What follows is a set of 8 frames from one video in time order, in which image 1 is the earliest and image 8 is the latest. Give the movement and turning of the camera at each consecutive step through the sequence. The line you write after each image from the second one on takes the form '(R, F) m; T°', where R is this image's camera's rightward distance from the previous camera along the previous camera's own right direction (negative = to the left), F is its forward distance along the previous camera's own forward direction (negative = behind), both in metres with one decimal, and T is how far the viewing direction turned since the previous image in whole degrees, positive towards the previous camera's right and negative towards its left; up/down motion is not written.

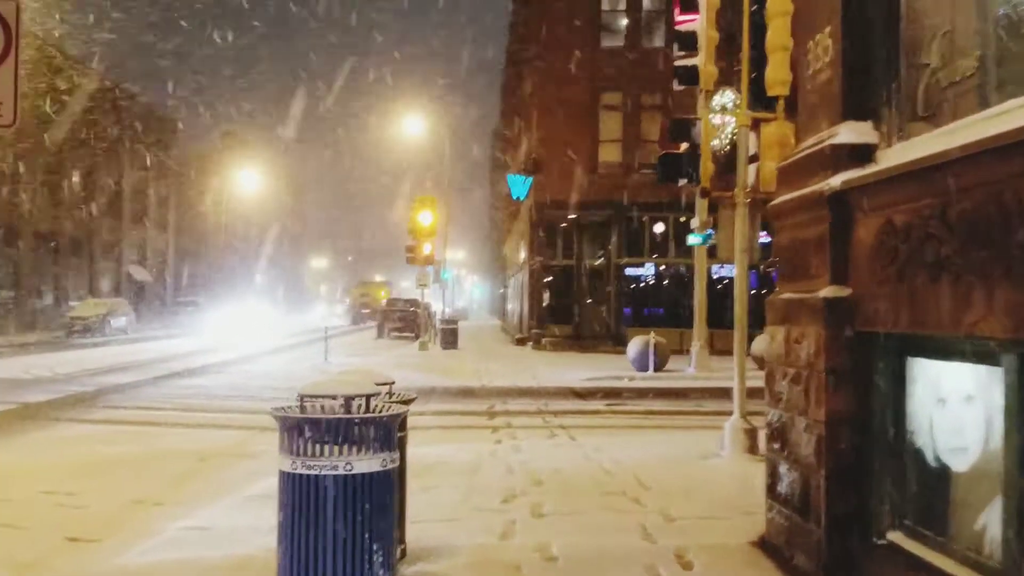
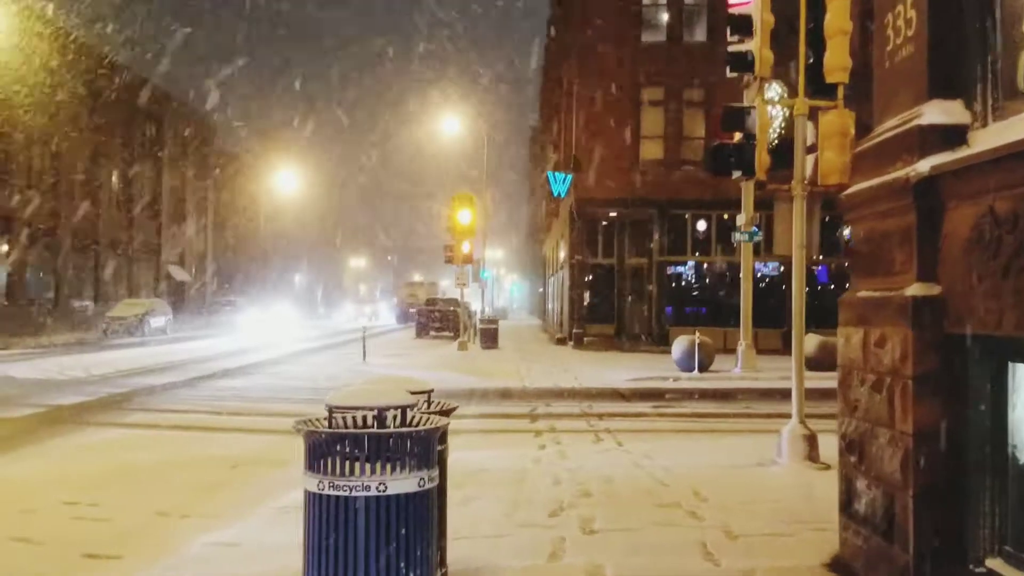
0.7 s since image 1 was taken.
(-0.1, +0.5) m; -2°
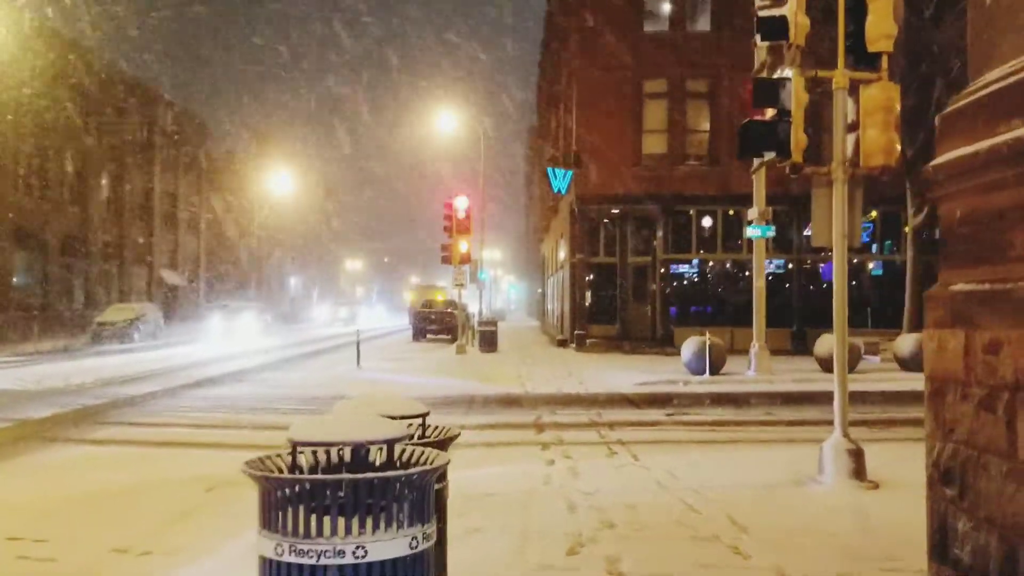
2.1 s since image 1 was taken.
(-0.1, +1.1) m; 0°
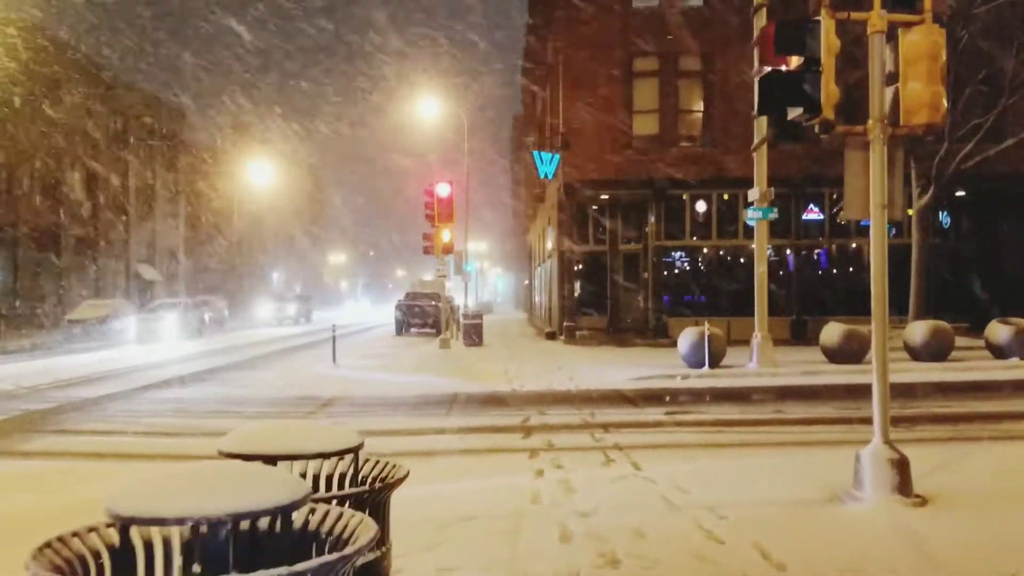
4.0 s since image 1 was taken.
(+0.1, +1.4) m; +1°
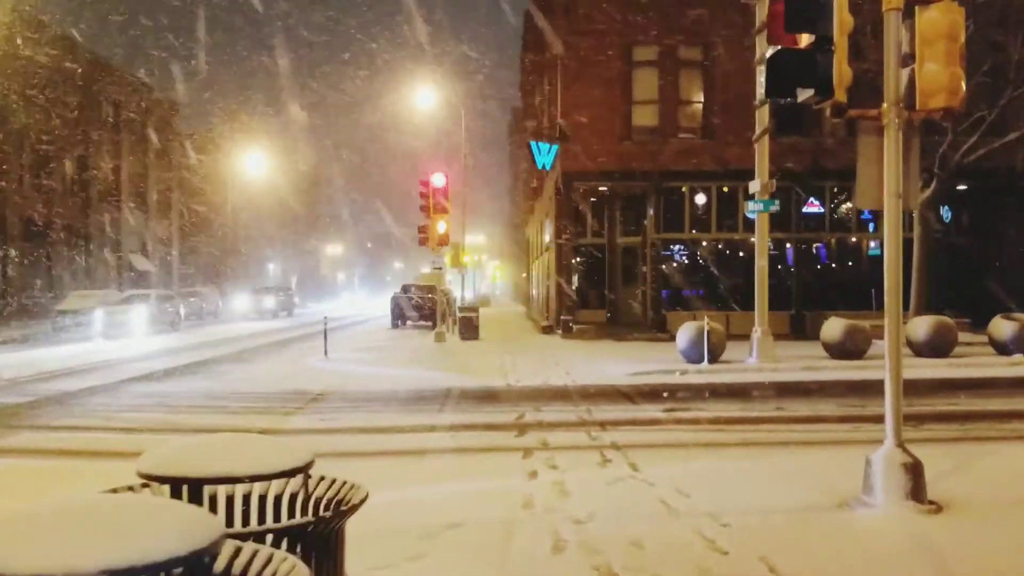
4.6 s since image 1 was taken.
(+0.1, +0.4) m; 0°
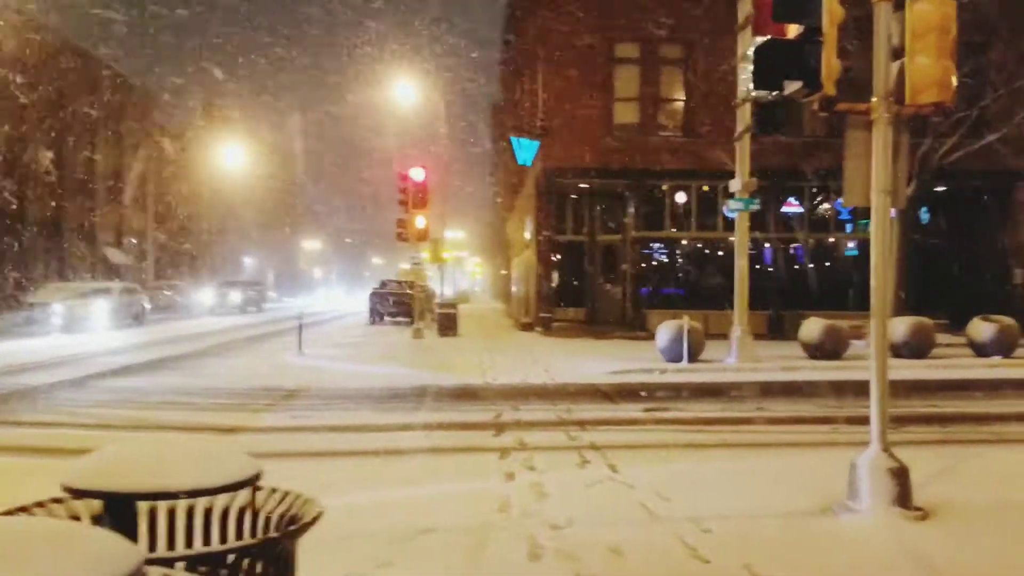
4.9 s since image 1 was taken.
(0.0, +0.3) m; +1°
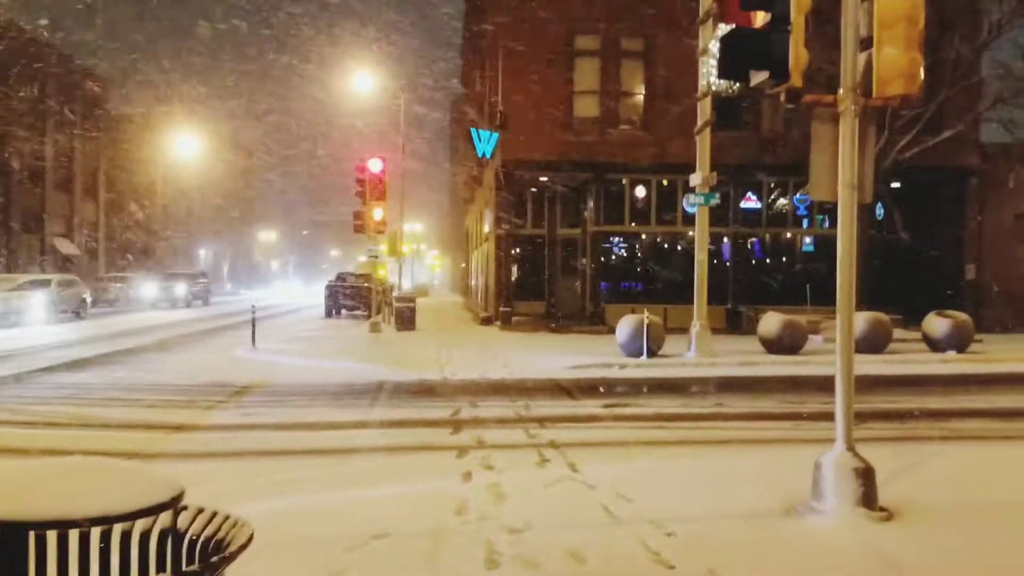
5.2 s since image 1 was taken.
(0.0, +0.3) m; +3°
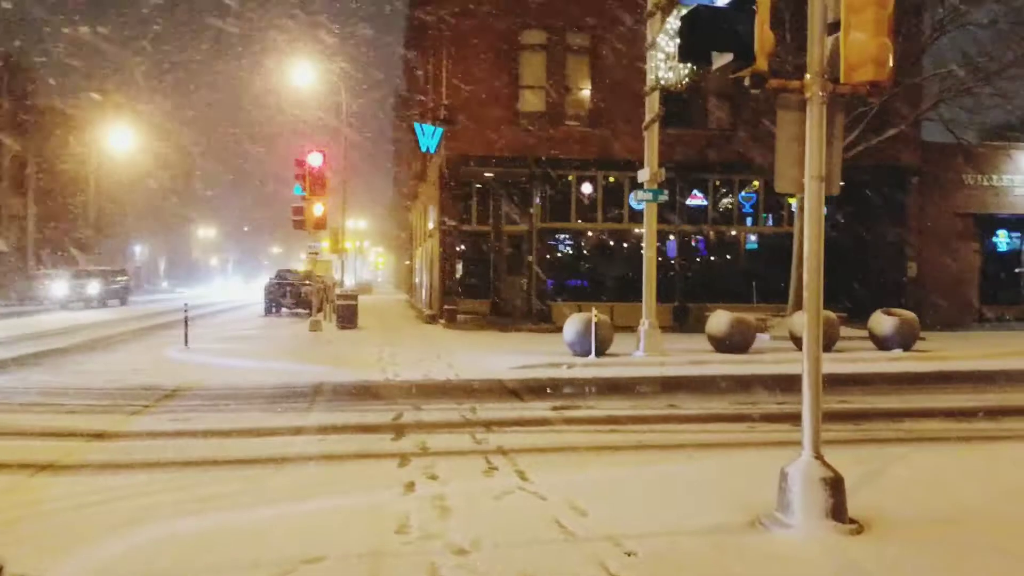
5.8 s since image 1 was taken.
(0.0, +0.5) m; +3°
